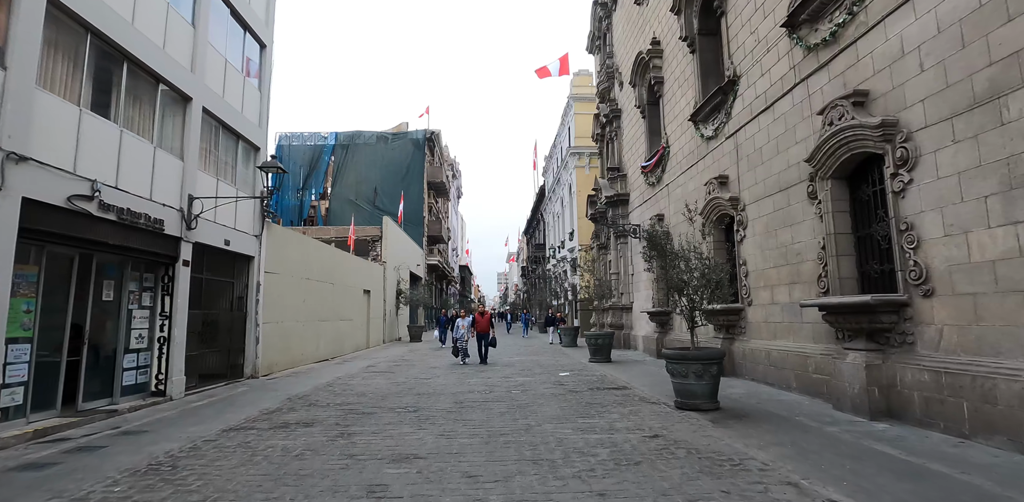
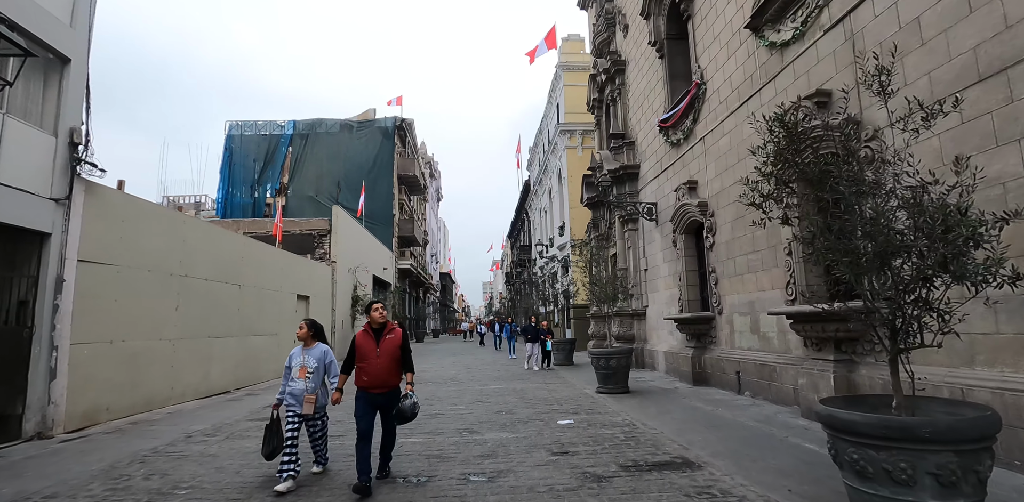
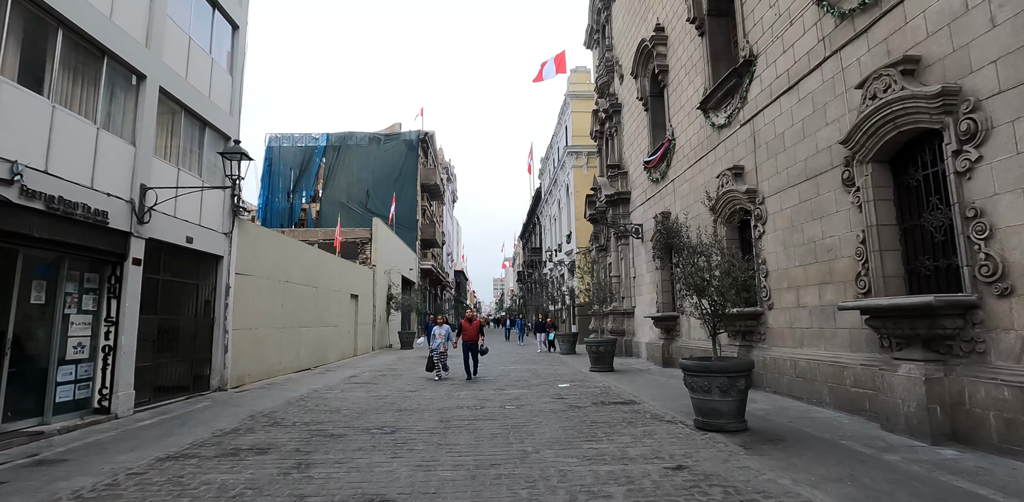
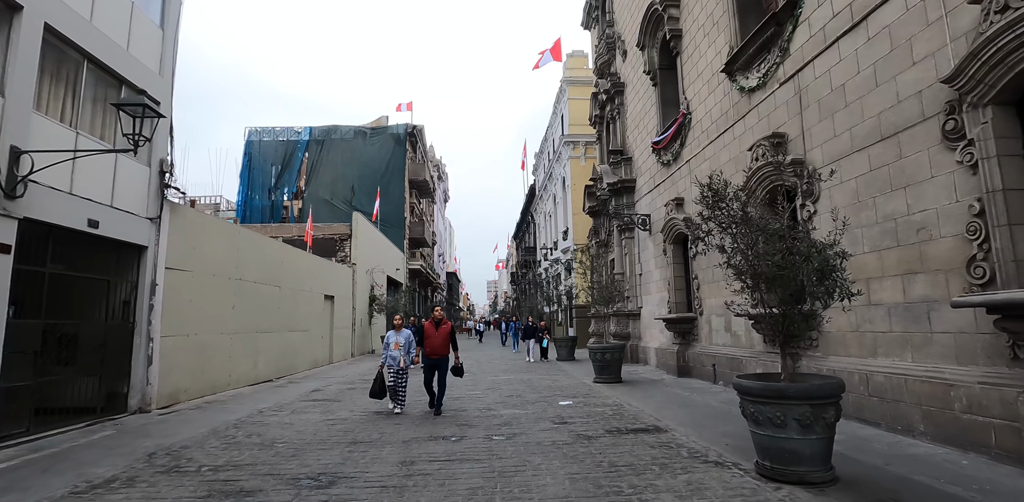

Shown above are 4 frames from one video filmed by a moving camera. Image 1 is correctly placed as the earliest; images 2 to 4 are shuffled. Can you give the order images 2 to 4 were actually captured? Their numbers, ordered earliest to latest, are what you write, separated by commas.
3, 4, 2
